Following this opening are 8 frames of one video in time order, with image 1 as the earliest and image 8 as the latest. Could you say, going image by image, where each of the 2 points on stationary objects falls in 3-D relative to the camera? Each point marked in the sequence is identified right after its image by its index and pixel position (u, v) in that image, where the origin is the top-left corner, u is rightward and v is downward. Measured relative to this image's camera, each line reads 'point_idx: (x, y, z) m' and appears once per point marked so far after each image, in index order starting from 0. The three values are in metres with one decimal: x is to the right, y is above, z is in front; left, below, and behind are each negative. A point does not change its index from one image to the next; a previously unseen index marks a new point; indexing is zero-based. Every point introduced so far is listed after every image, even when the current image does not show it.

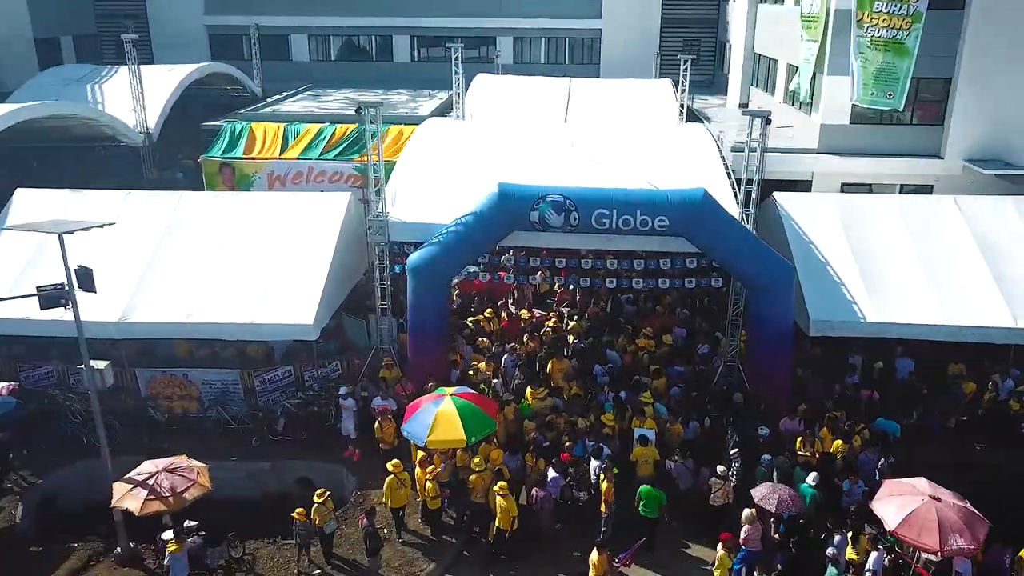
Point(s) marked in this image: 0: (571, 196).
0: (+0.8, +1.2, +12.9) m
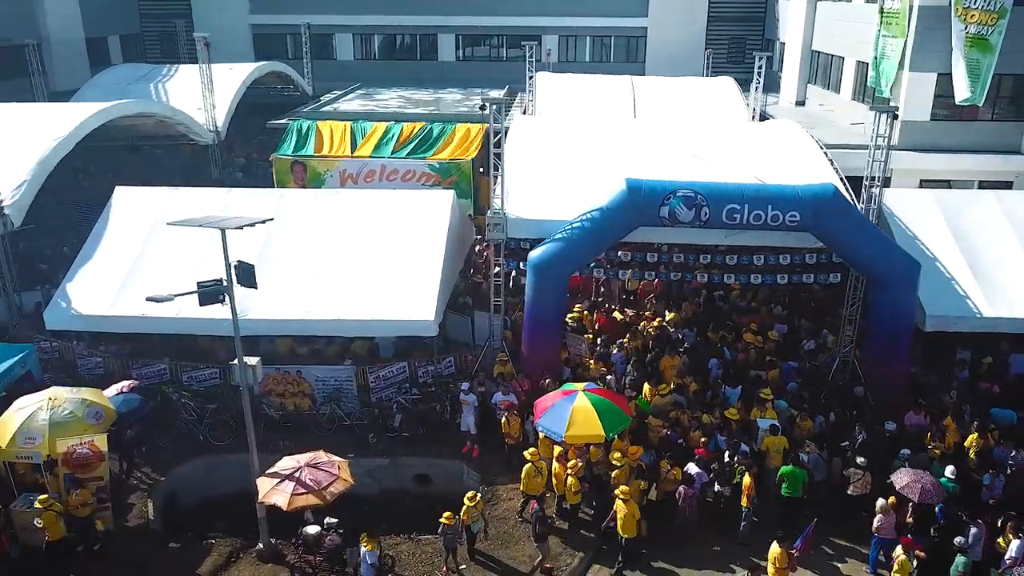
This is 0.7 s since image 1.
0: (+2.5, +1.3, +12.9) m
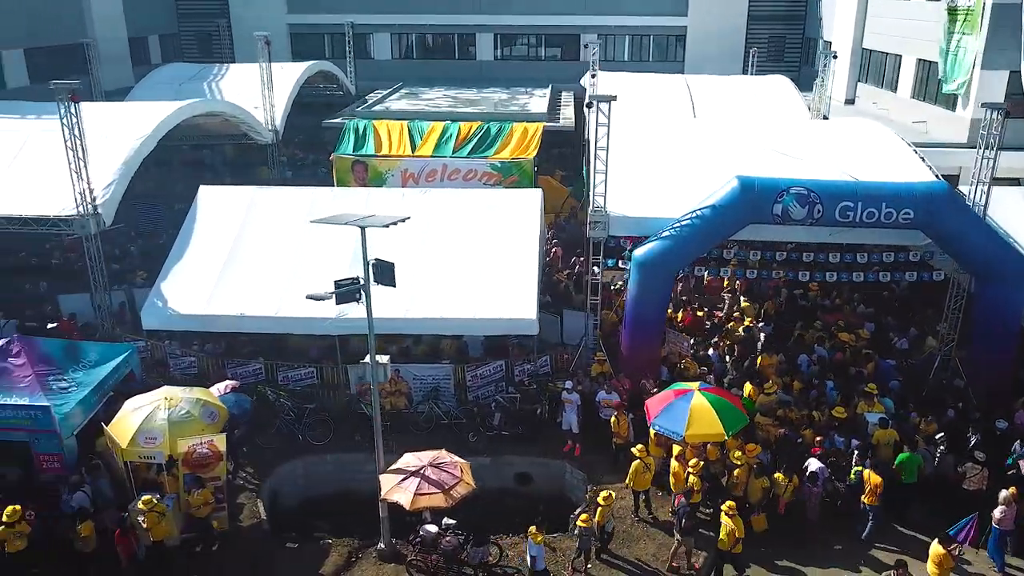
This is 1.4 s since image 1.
0: (+4.0, +1.3, +12.9) m
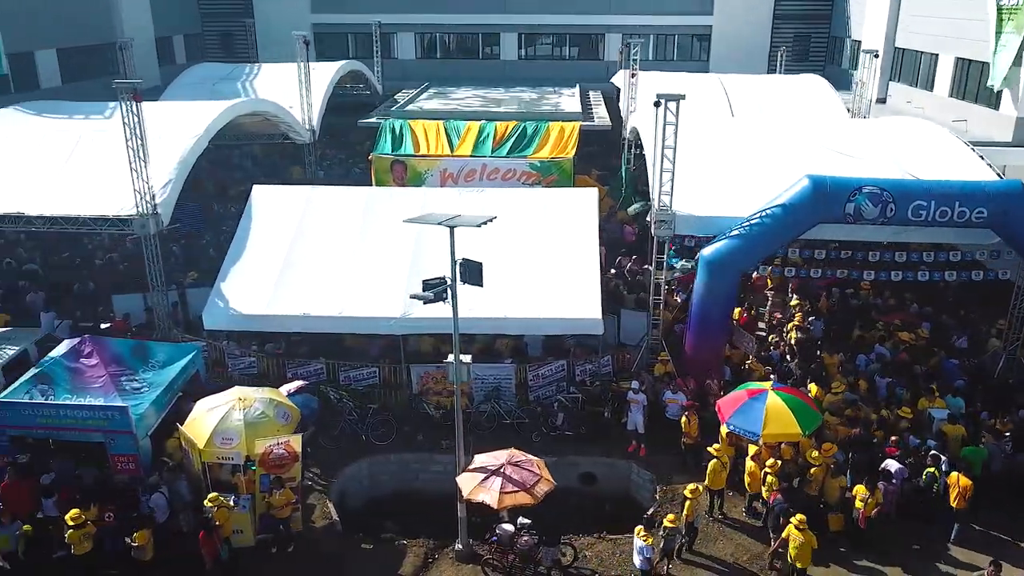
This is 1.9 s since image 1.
0: (+4.9, +1.3, +12.8) m
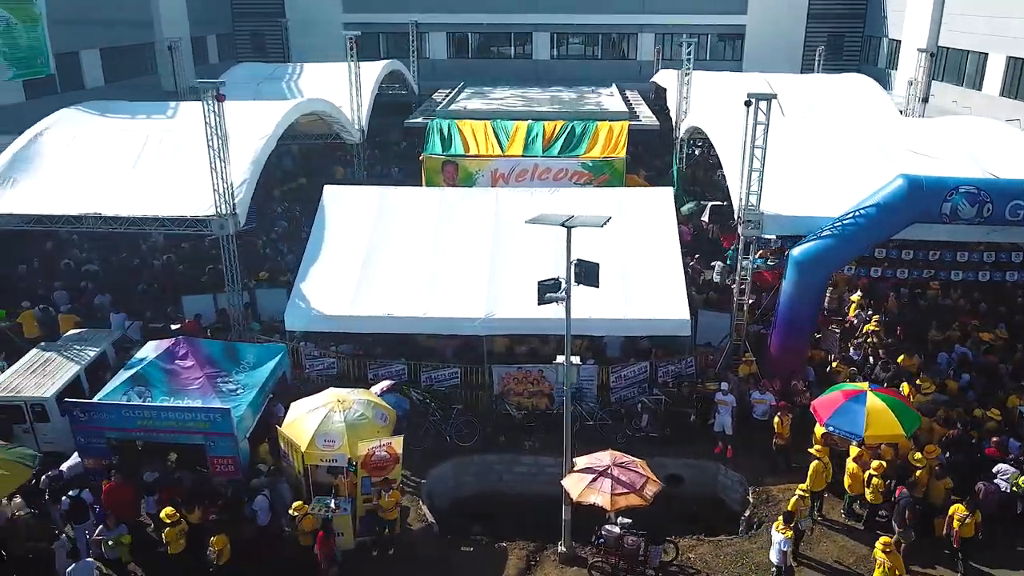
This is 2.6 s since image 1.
0: (+6.1, +1.3, +12.8) m
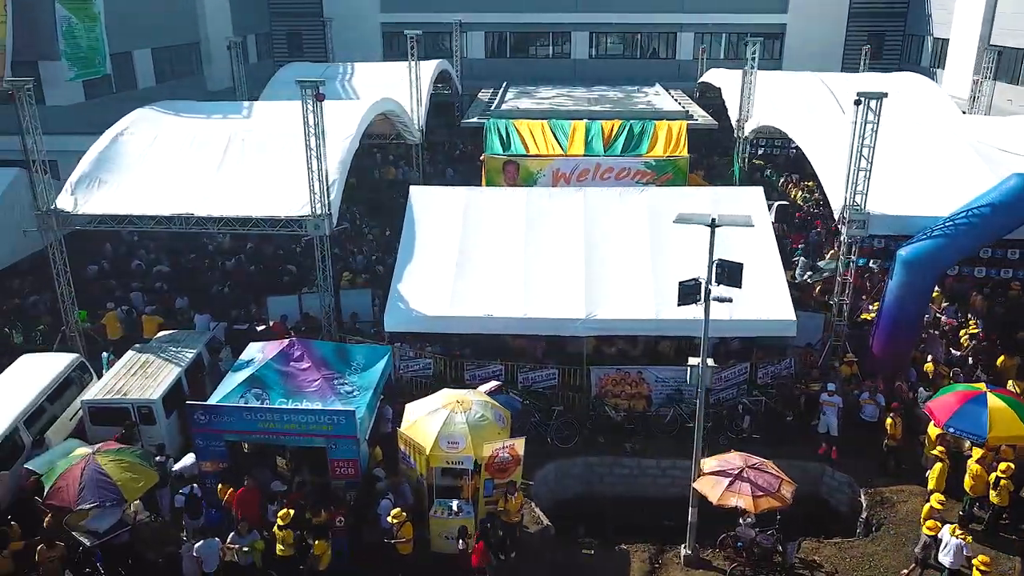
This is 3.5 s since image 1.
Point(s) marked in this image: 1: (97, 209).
0: (+7.5, +1.3, +12.7) m
1: (-6.4, +1.2, +15.2) m
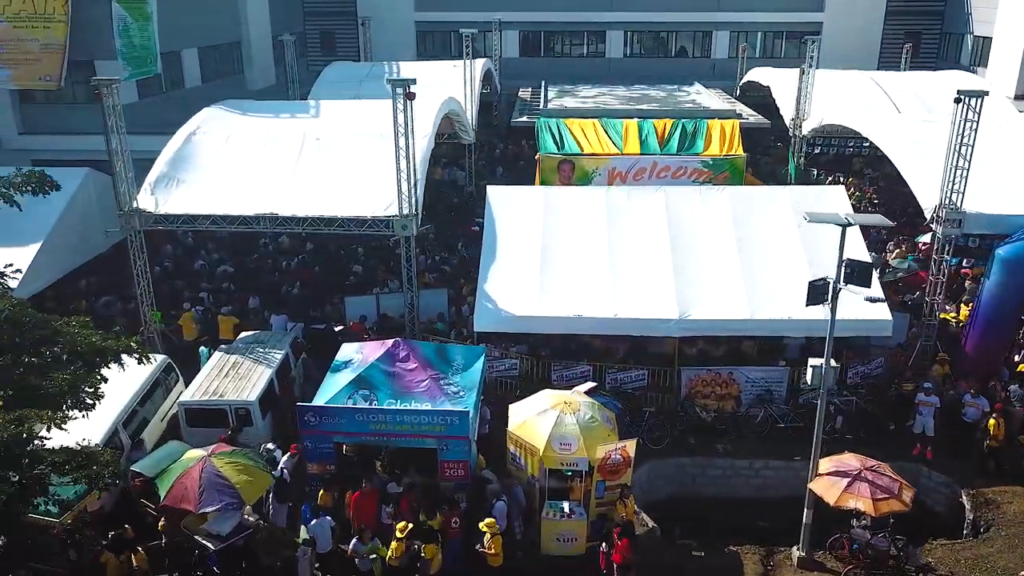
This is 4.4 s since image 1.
0: (+8.9, +1.3, +12.6) m
1: (-5.1, +1.2, +15.1) m
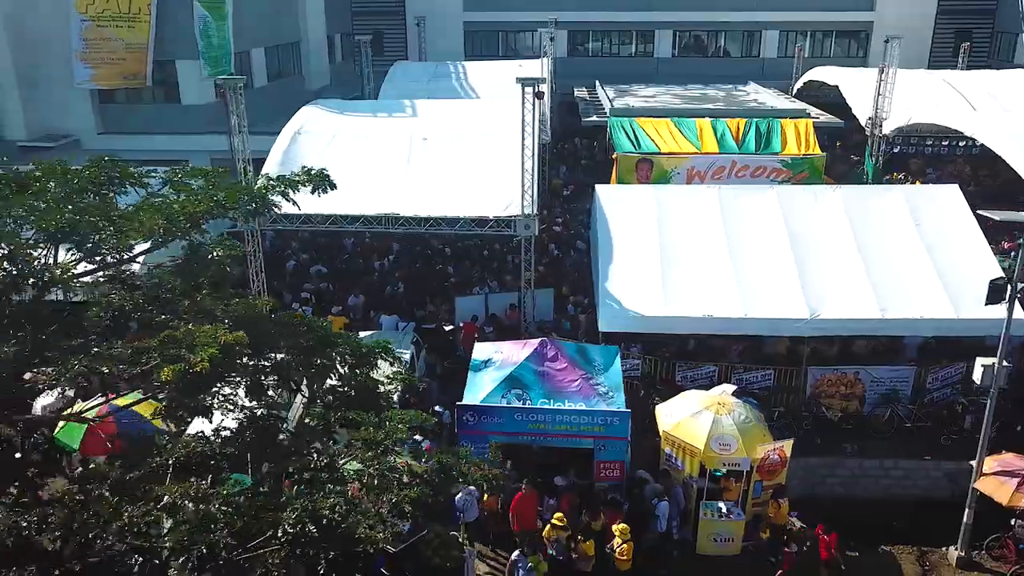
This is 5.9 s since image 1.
0: (+10.7, +1.3, +12.6) m
1: (-3.3, +1.2, +15.0) m
